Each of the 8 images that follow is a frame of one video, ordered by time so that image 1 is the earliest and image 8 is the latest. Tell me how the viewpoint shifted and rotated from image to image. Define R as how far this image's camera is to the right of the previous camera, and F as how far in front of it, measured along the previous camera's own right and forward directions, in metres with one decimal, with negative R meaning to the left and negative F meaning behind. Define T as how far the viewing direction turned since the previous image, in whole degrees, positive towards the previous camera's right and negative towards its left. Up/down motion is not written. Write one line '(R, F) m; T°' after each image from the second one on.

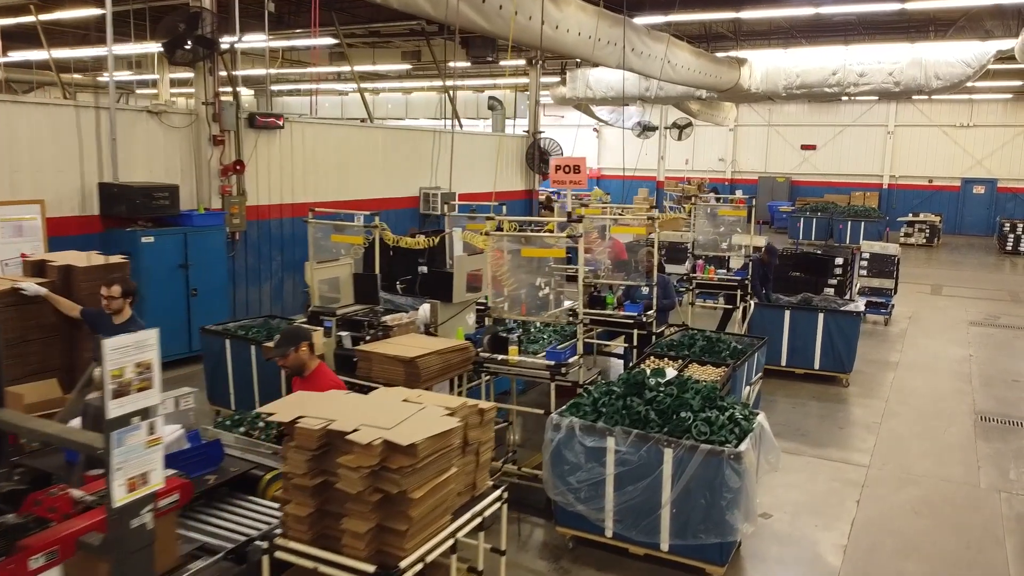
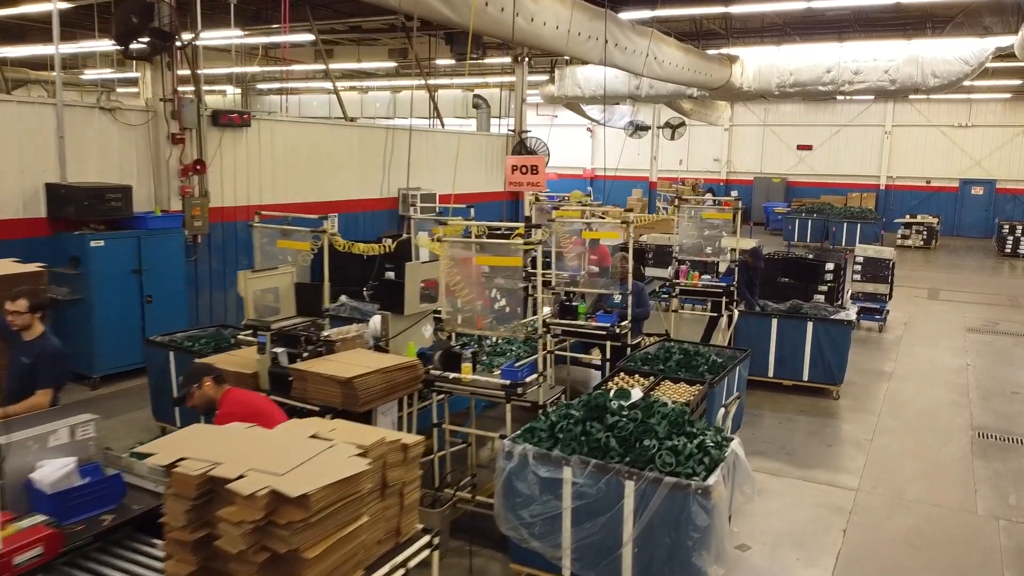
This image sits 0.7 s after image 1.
(+0.3, +0.4) m; 0°
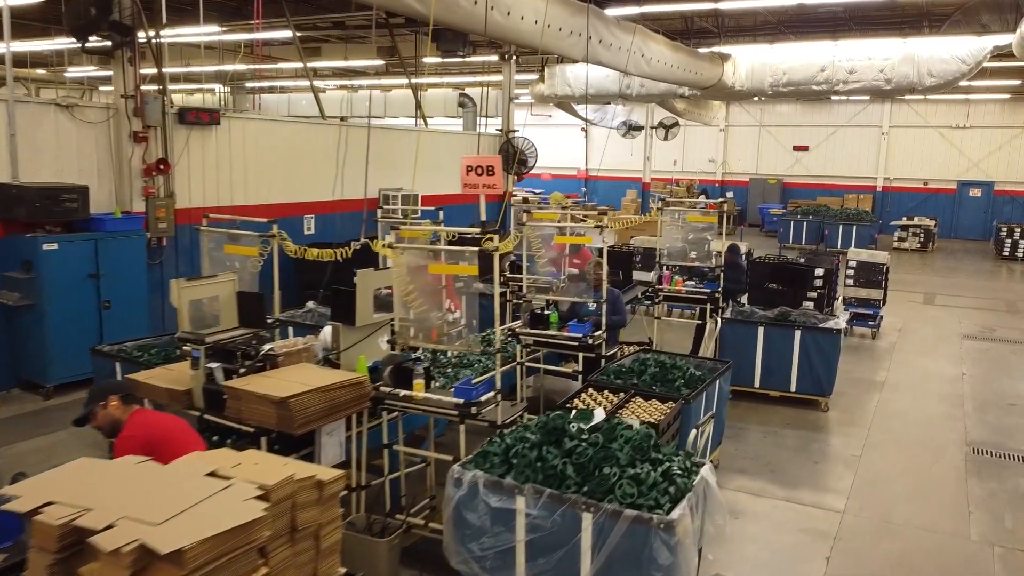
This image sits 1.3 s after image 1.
(+0.3, +0.3) m; 0°
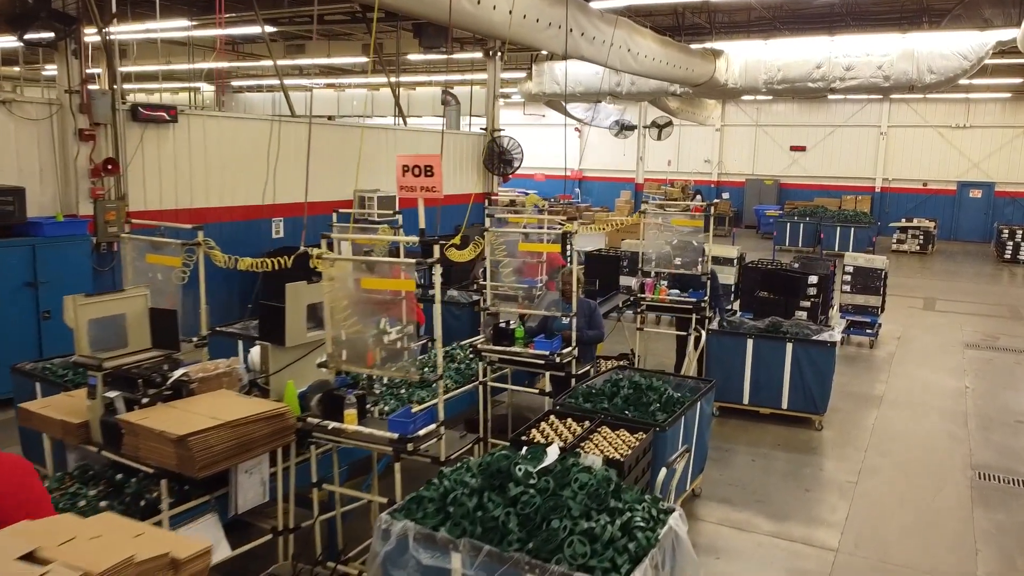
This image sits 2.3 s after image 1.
(+0.3, +0.5) m; 0°
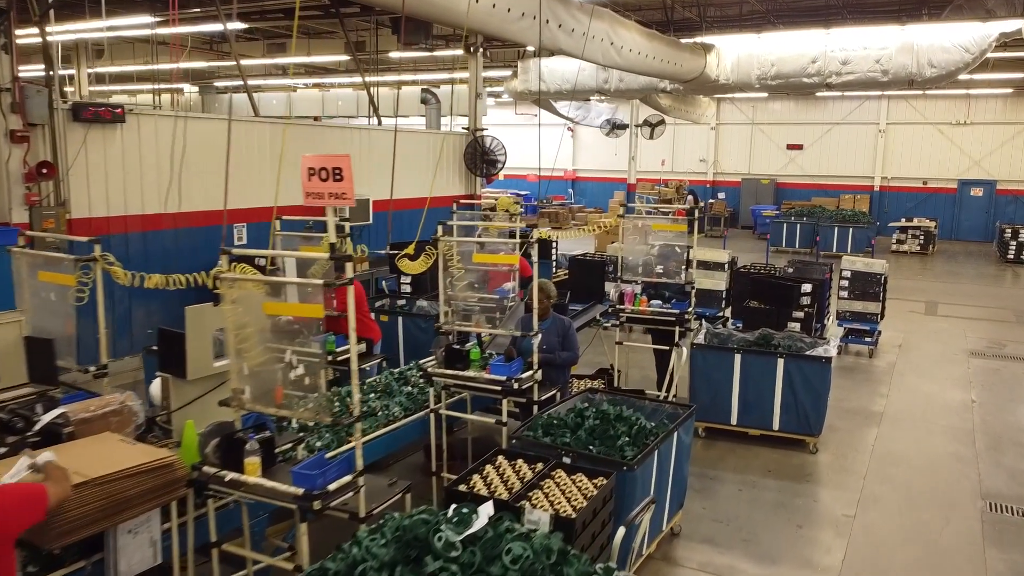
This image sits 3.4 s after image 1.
(+0.3, +0.6) m; 0°
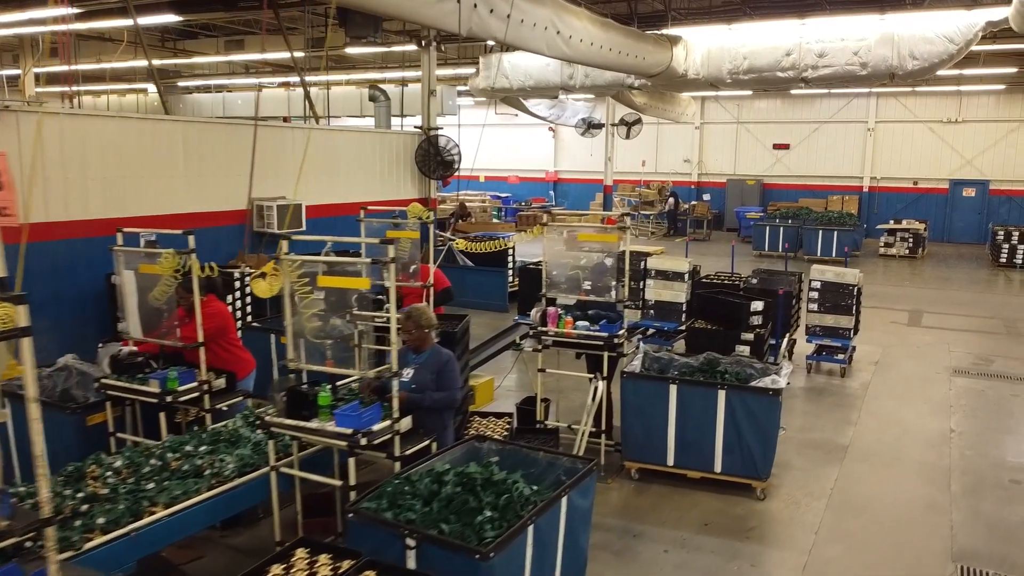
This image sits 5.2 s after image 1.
(+0.9, +0.8) m; 0°
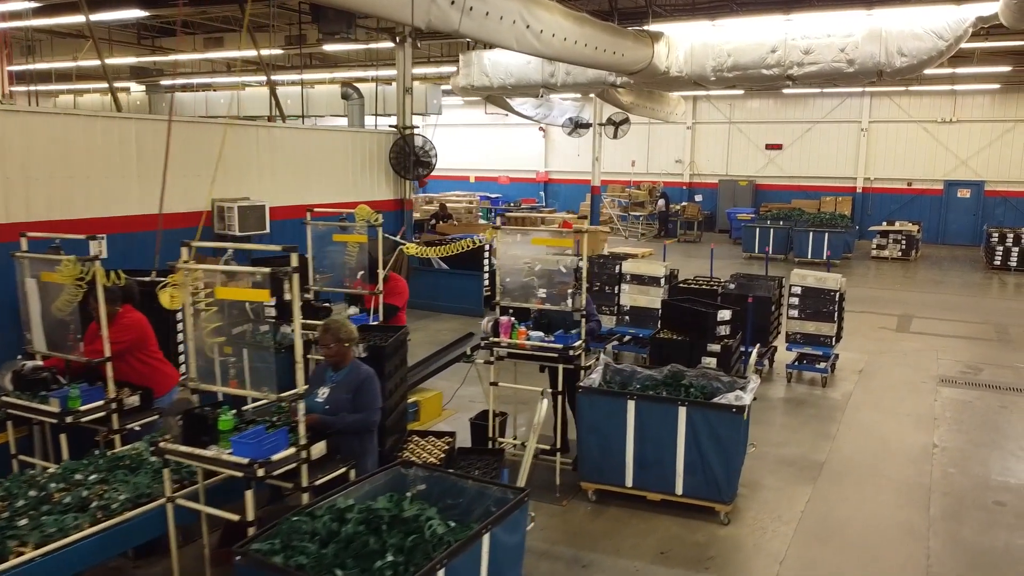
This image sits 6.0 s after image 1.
(+0.4, +0.4) m; 0°
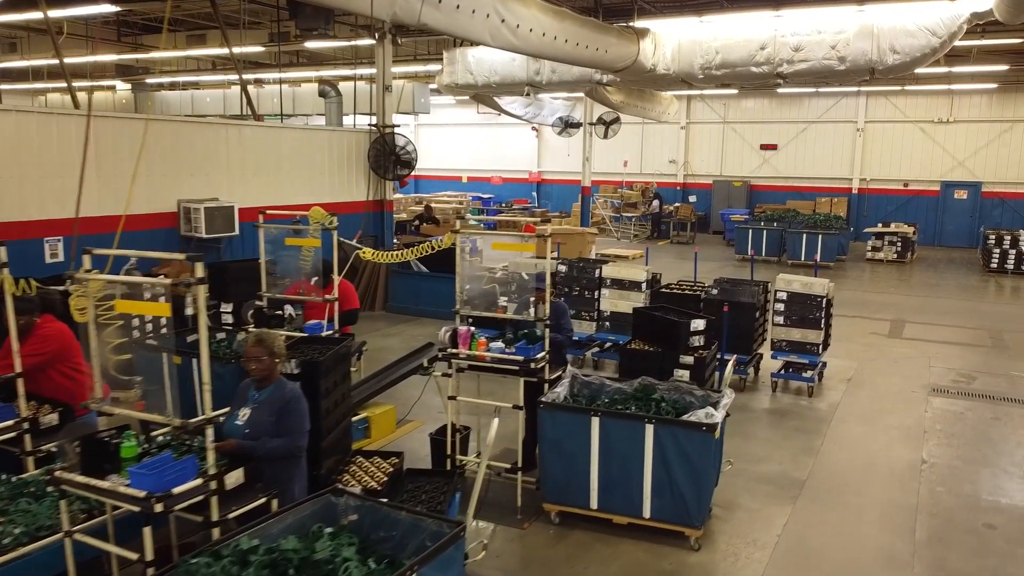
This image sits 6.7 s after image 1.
(+0.3, +0.3) m; 0°
